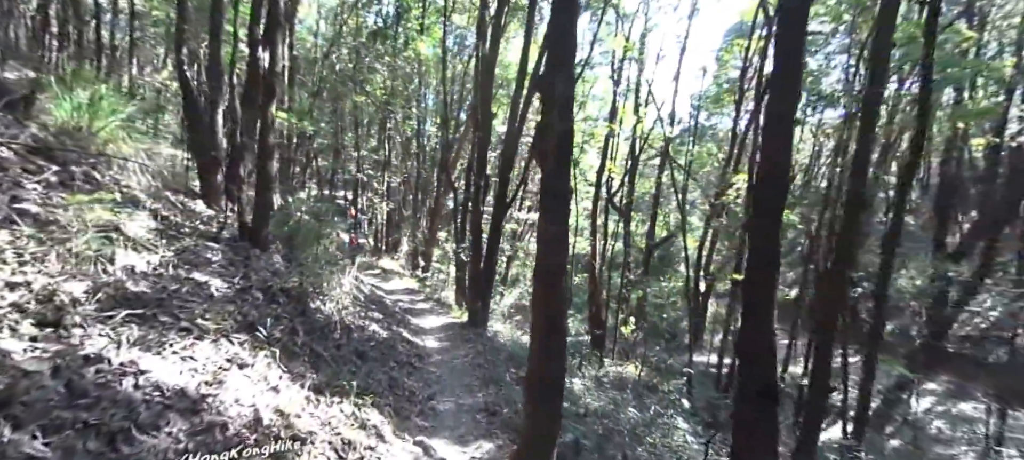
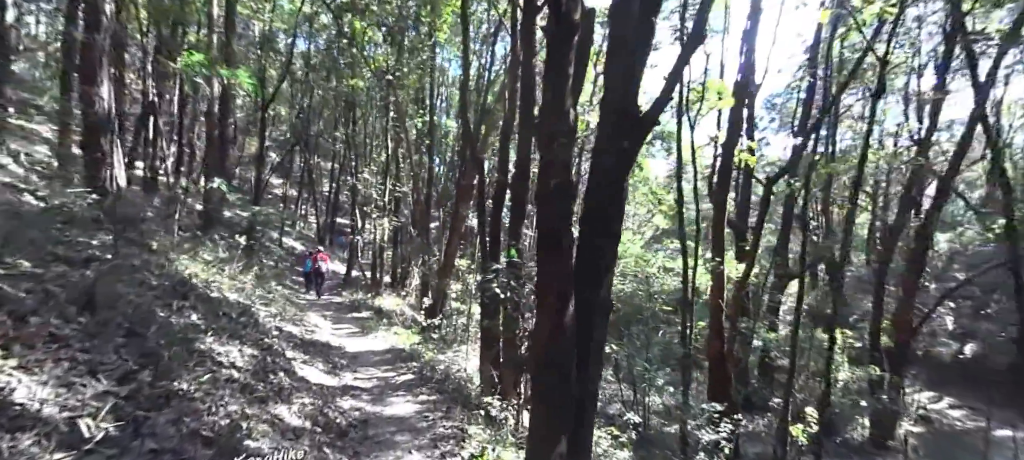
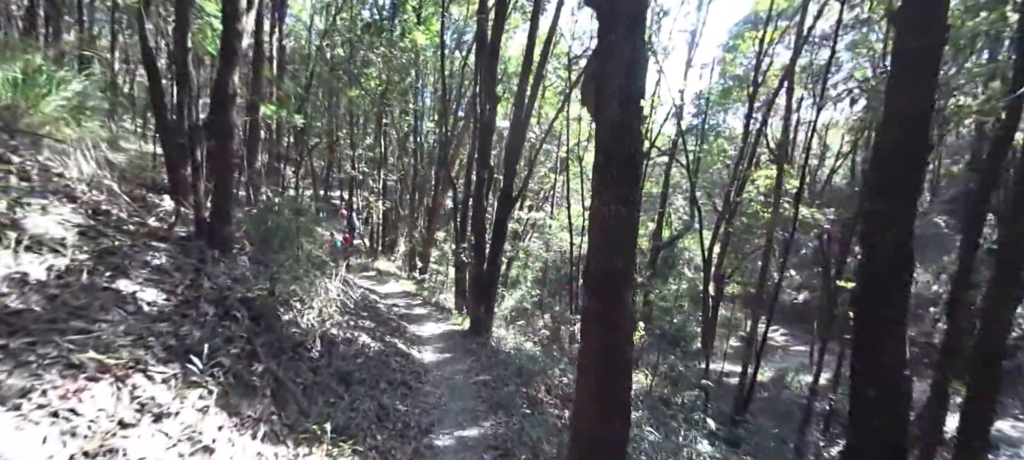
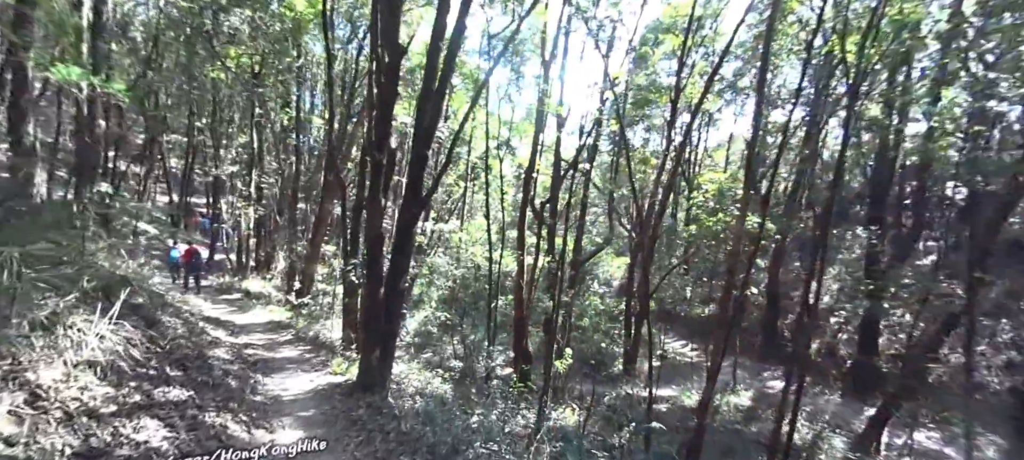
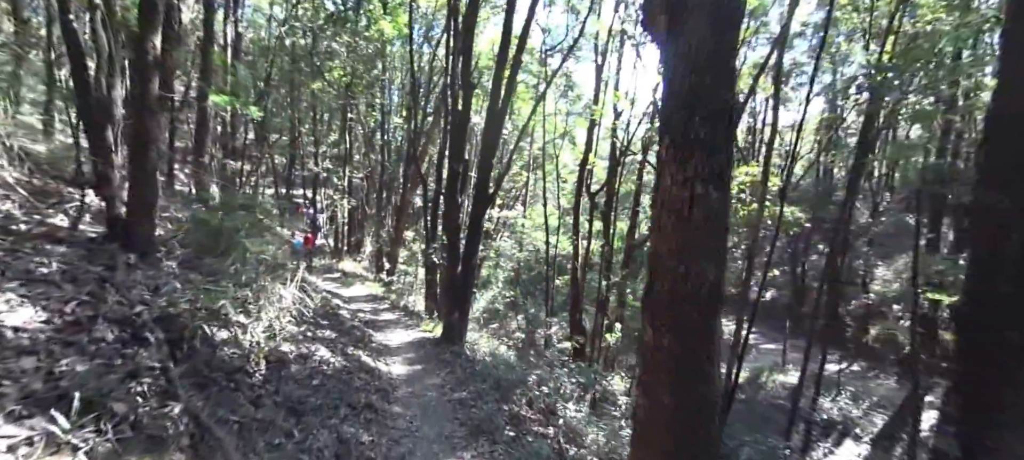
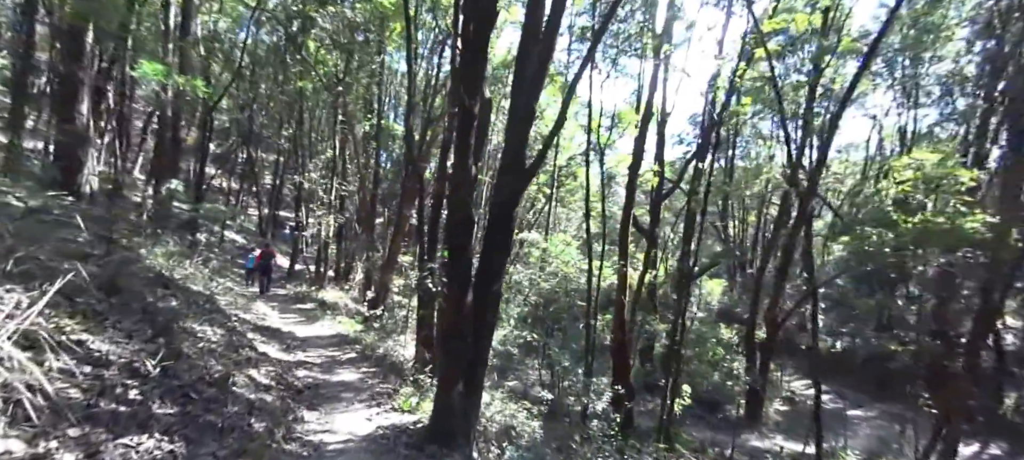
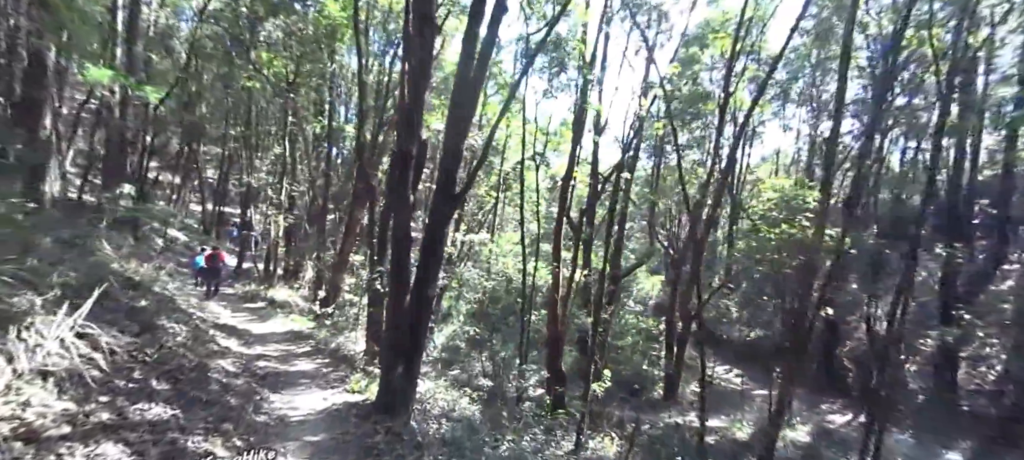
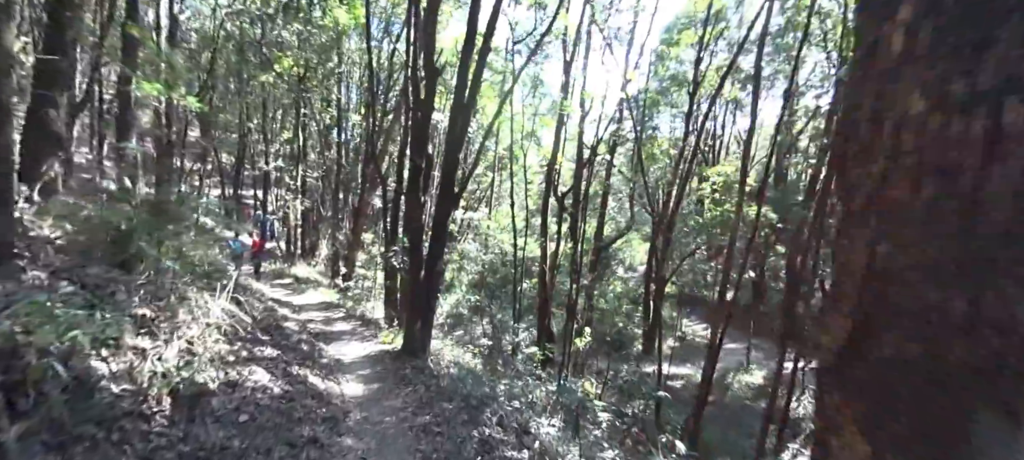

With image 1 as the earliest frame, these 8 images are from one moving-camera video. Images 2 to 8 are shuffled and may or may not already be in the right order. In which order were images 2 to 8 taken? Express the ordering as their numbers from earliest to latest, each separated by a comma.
3, 5, 8, 4, 7, 6, 2
